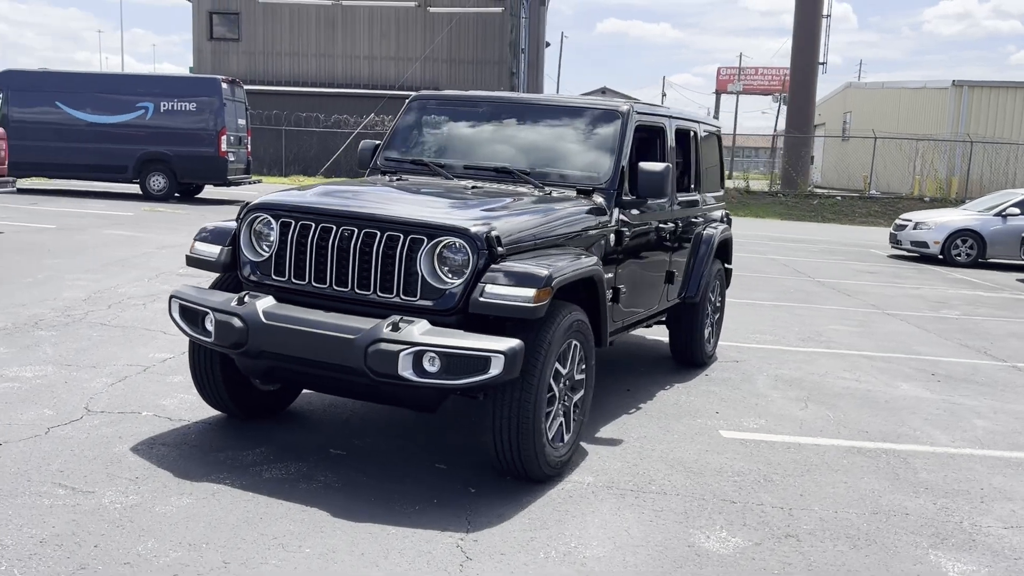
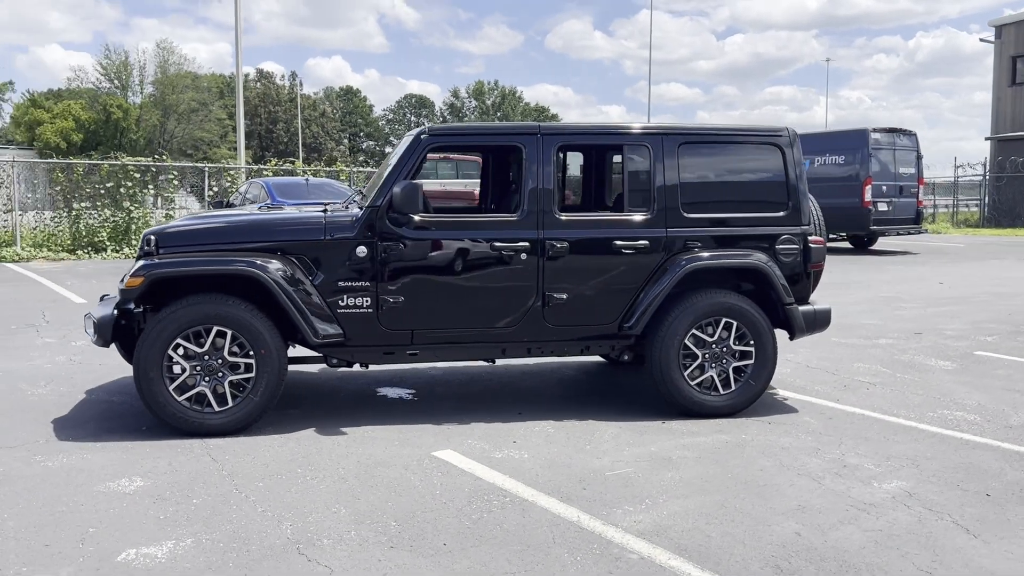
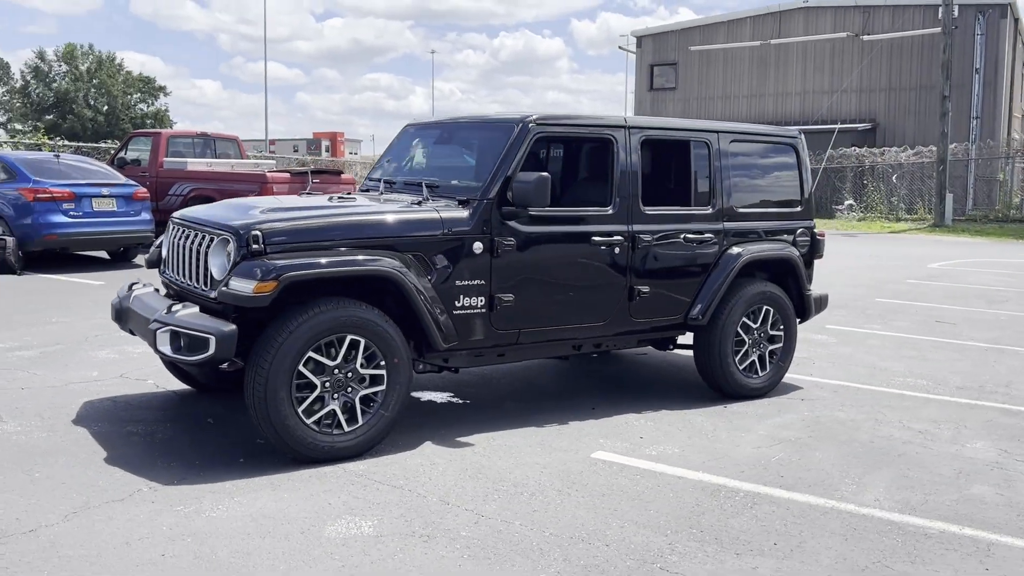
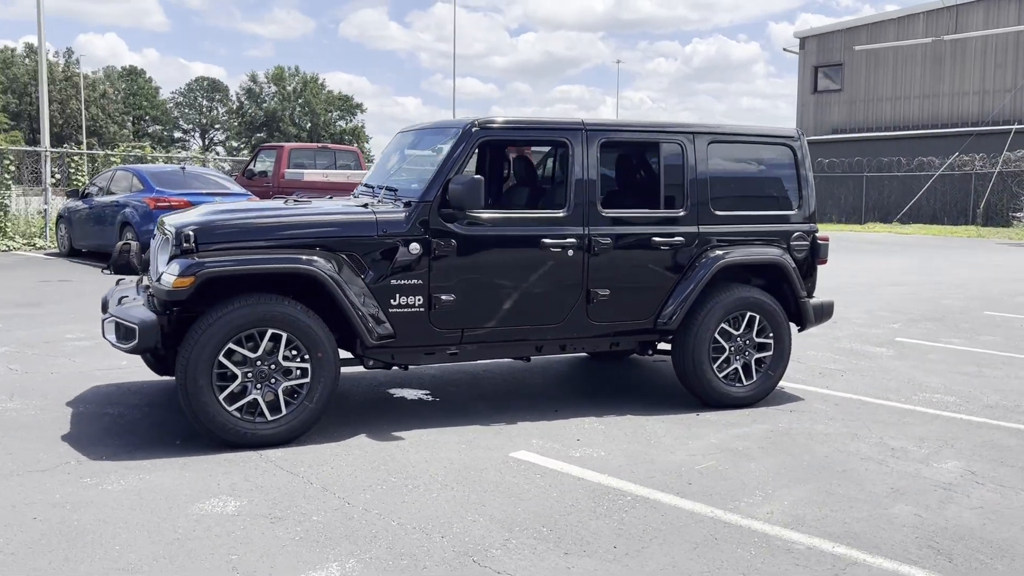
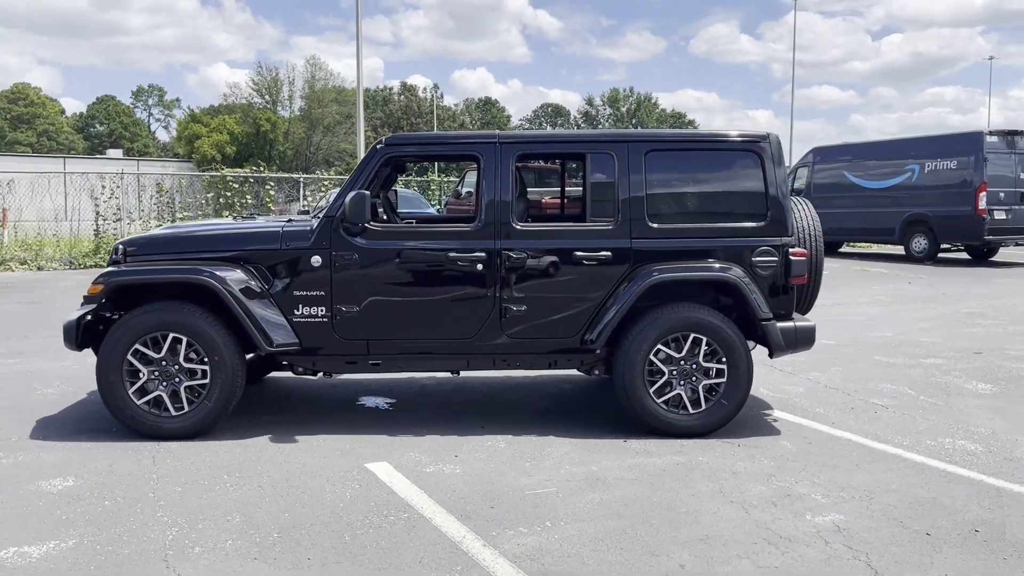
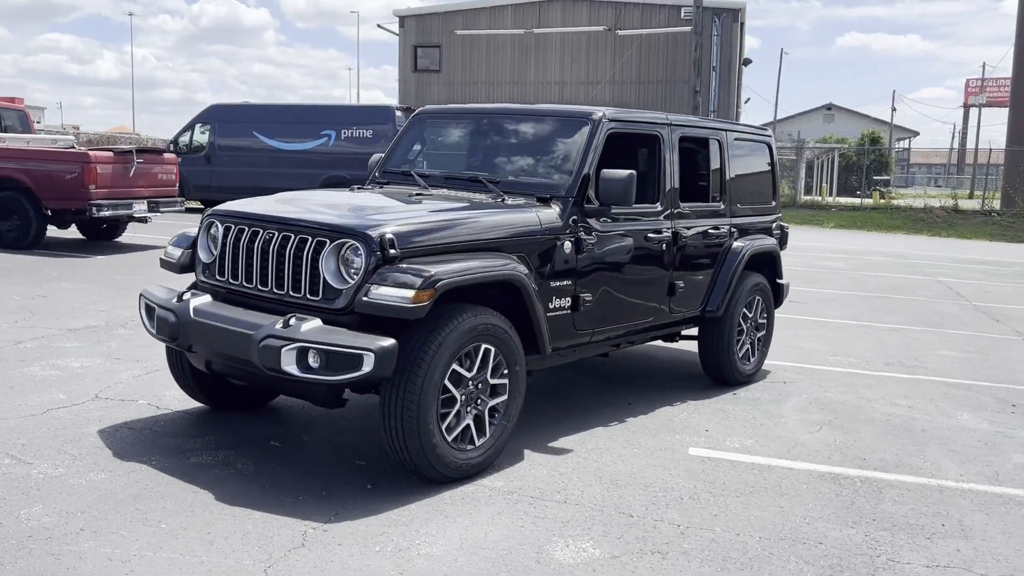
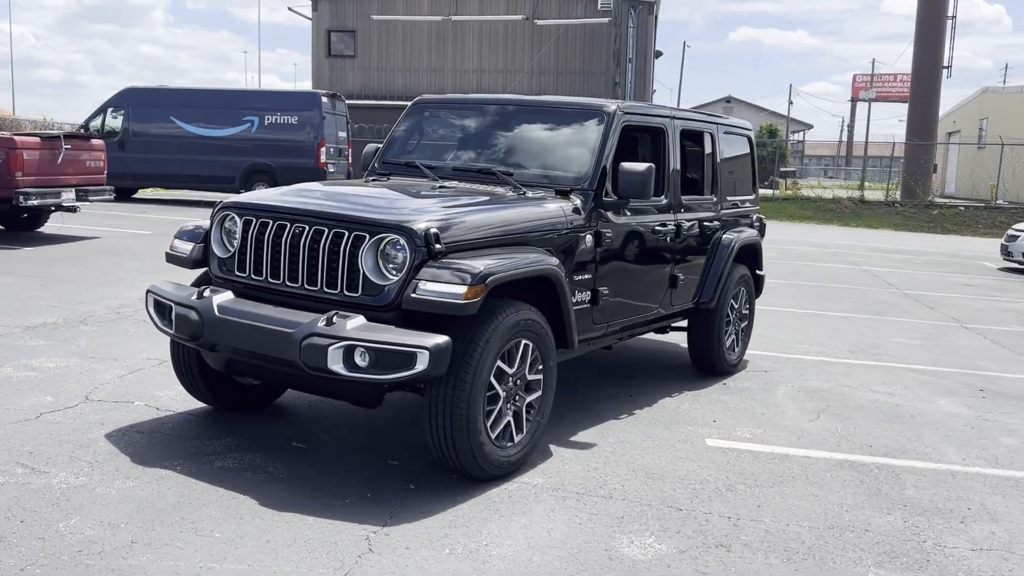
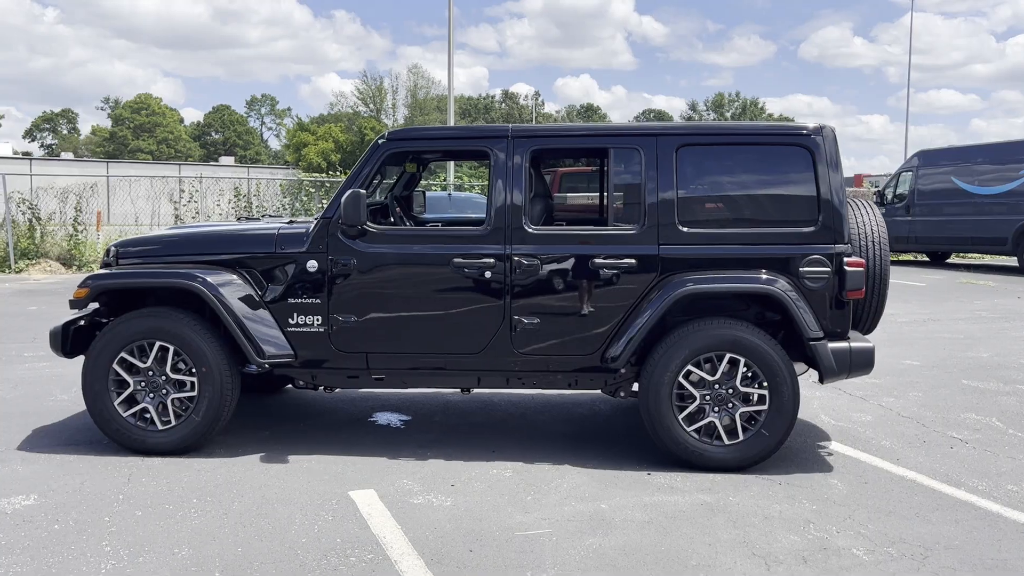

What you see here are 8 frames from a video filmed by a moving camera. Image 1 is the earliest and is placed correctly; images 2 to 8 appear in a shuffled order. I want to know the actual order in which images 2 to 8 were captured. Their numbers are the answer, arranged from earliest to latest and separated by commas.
7, 6, 3, 4, 2, 5, 8
